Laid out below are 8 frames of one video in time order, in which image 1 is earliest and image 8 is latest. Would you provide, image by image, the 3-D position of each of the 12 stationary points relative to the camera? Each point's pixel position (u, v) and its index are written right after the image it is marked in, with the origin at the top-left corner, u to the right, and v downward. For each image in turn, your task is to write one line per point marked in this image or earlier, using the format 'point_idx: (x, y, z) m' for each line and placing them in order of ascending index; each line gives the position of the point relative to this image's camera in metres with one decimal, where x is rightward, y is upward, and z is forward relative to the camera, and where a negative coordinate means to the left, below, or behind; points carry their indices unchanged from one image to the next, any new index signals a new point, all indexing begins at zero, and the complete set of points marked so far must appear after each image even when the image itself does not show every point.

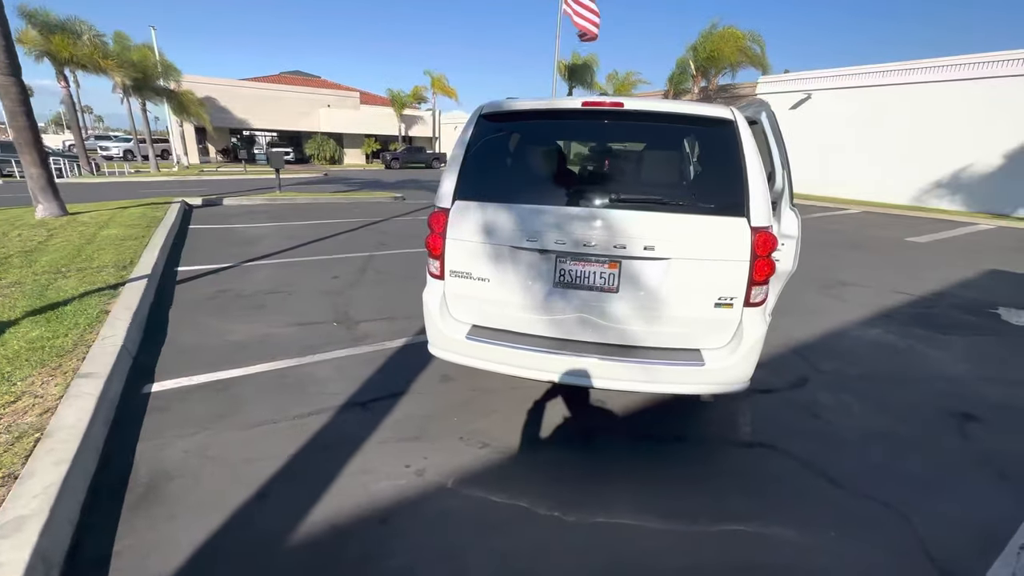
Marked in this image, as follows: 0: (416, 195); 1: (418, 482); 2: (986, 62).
0: (-3.6, +3.5, +16.9) m
1: (-0.5, -1.1, +2.4) m
2: (+16.7, +7.9, +15.6) m
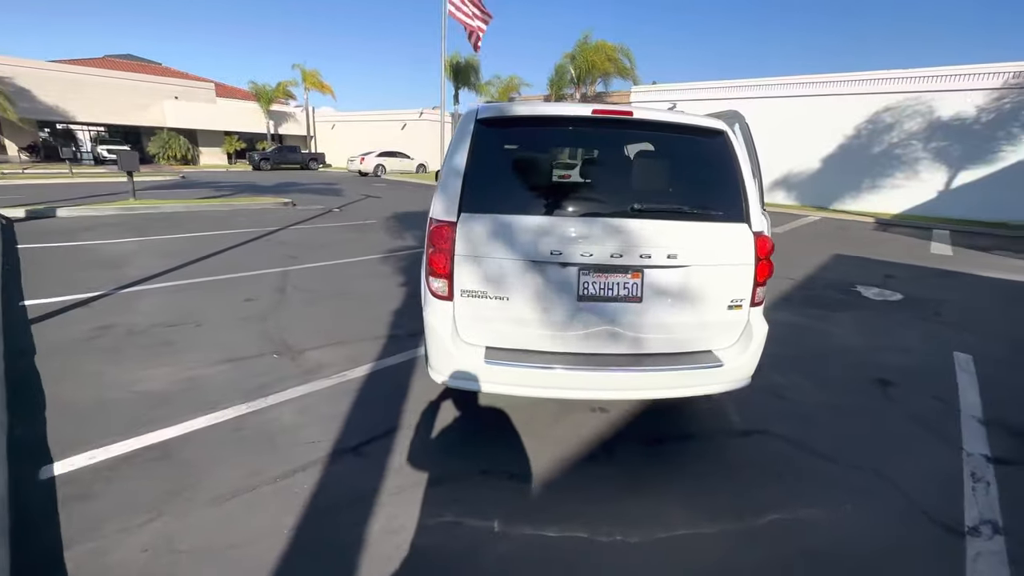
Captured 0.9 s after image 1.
0: (-7.1, +3.0, +15.4) m
1: (-0.2, -1.2, +2.2) m
2: (+12.6, +8.8, +19.1) m
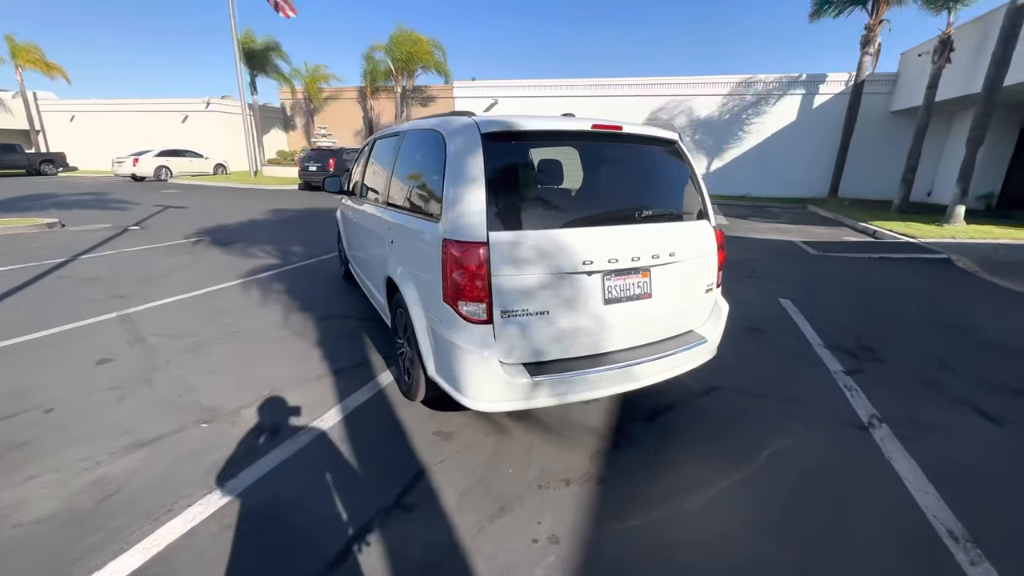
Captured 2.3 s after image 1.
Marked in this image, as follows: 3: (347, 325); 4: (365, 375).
0: (-11.4, +1.8, +11.8) m
1: (+0.3, -1.3, +2.2) m
2: (+4.6, +10.1, +22.2) m
3: (-1.8, -0.4, +4.9) m
4: (-1.3, -0.8, +3.9) m
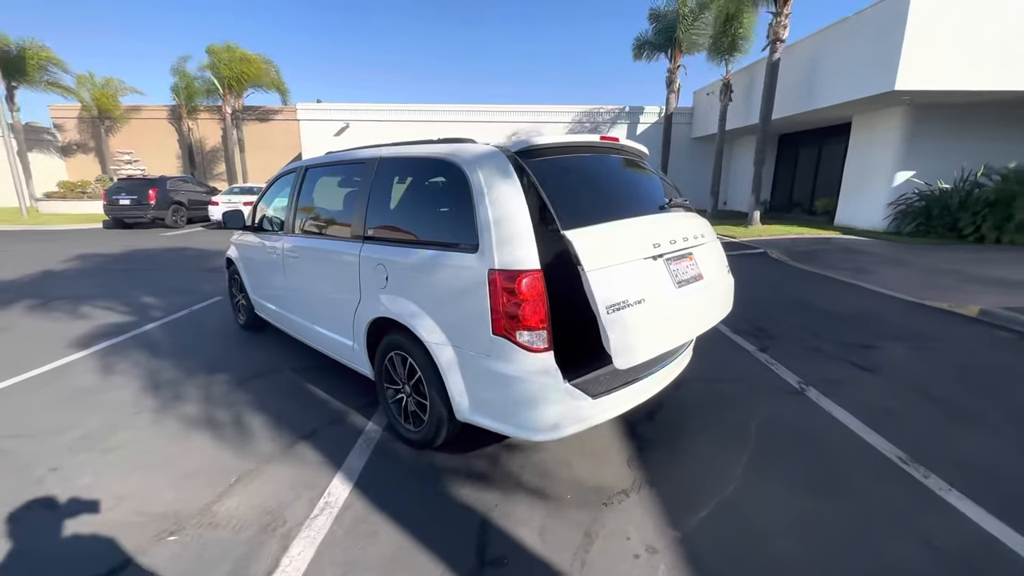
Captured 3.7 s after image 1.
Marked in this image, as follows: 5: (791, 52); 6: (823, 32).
0: (-13.6, 0.0, +7.7) m
1: (+0.8, -1.4, +2.3) m
2: (-2.7, +9.1, +23.0) m
3: (-2.1, -0.9, +4.2) m
4: (-1.2, -1.1, +3.4) m
5: (+9.4, +7.9, +15.0) m
6: (+9.3, +7.7, +13.4) m
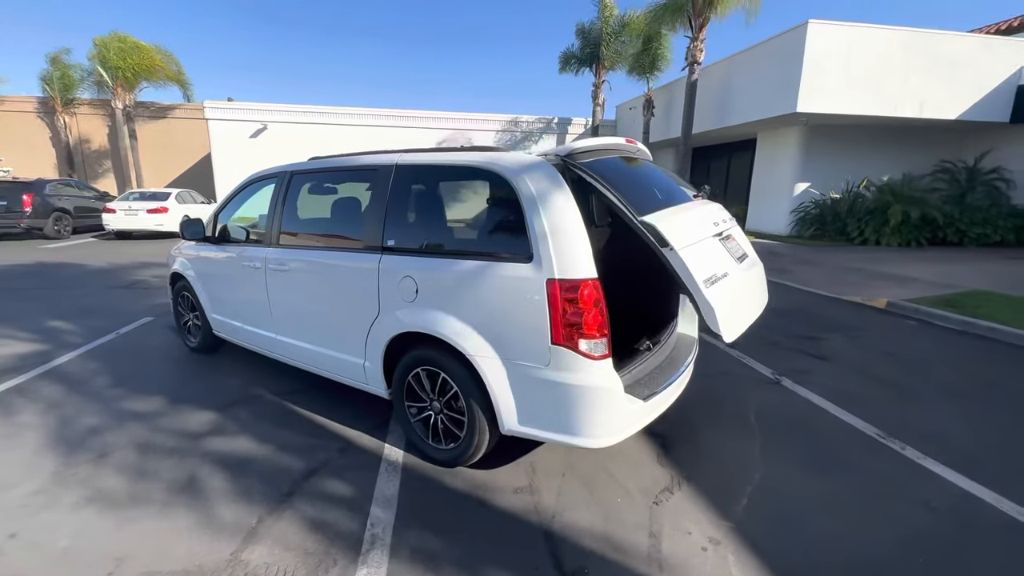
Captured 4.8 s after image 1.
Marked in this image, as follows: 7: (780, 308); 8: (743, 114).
0: (-14.0, -0.6, +5.4) m
1: (+1.2, -1.4, +2.4) m
2: (-6.1, +8.6, +22.3) m
3: (-2.0, -1.0, +3.8) m
4: (-1.0, -1.2, +3.2) m
5: (+7.2, +7.9, +16.5) m
6: (+7.4, +7.7, +15.0) m
7: (+4.3, -0.3, +7.2) m
8: (+7.6, +5.7, +14.7) m
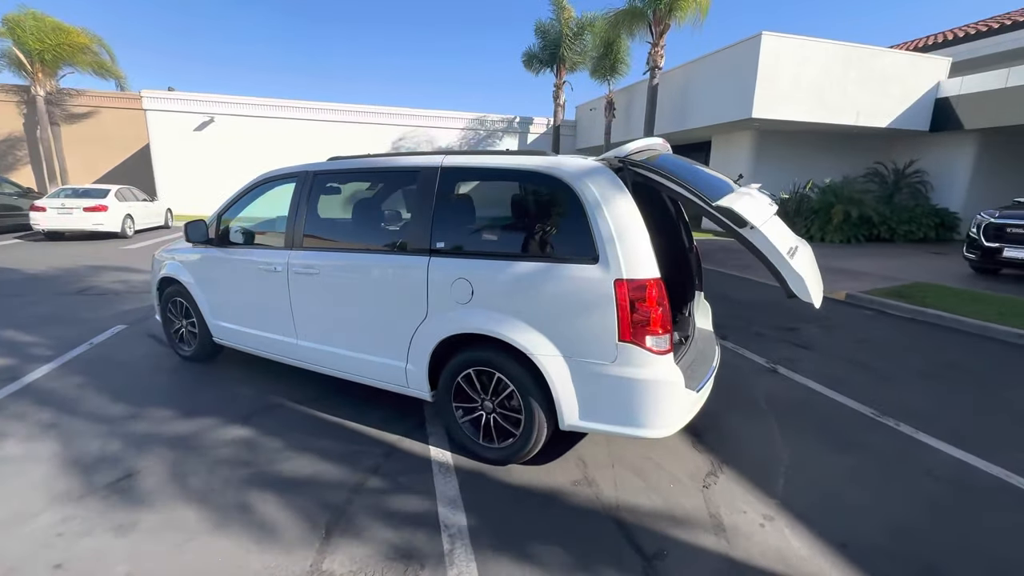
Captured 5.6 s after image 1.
0: (-13.8, -0.8, +4.0) m
1: (+1.6, -1.4, +2.7) m
2: (-7.9, +8.6, +21.6) m
3: (-1.7, -1.1, +3.7) m
4: (-0.7, -1.2, +3.2) m
5: (+5.9, +8.1, +17.3) m
6: (+6.3, +7.9, +15.7) m
7: (+4.2, -0.2, +7.7) m
8: (+6.5, +5.9, +15.5) m
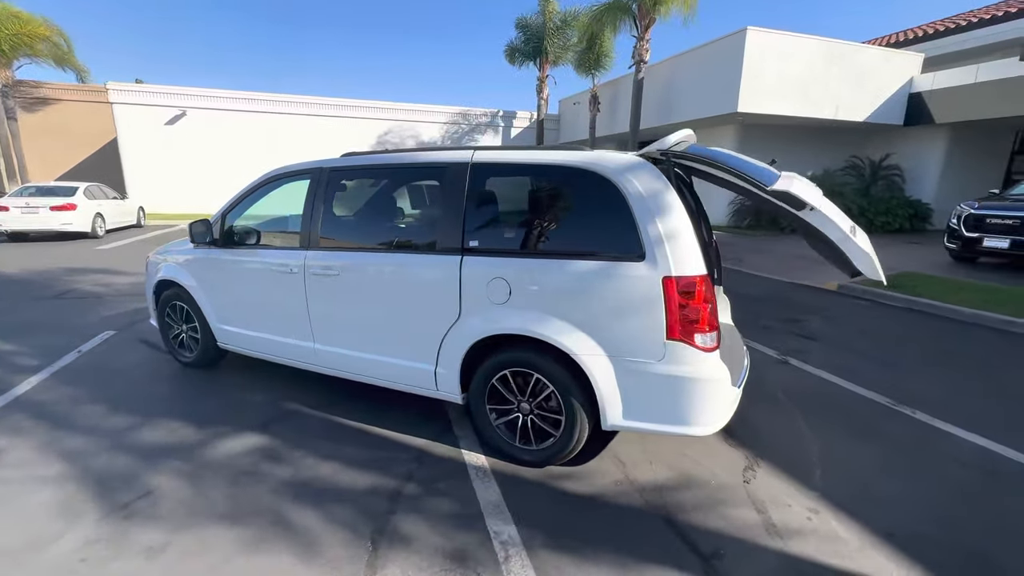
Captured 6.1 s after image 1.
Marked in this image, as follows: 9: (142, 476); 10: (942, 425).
0: (-13.5, -1.0, +3.3) m
1: (+1.9, -1.3, +2.7) m
2: (-8.7, +8.7, +21.1) m
3: (-1.5, -1.1, +3.6) m
4: (-0.4, -1.2, +3.1) m
5: (+5.3, +8.4, +17.4) m
6: (+5.8, +8.1, +15.9) m
7: (+4.2, -0.1, +7.8) m
8: (+6.1, +6.1, +15.7) m
9: (-2.5, -1.3, +3.0) m
10: (+3.5, -1.1, +3.7) m
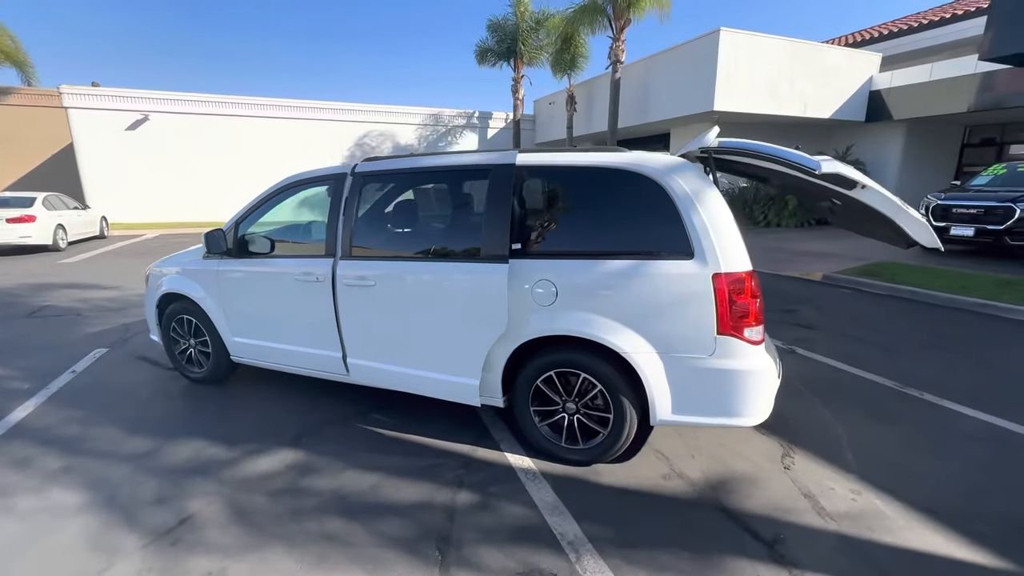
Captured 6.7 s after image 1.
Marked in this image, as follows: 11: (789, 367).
0: (-13.2, -1.5, +2.5) m
1: (+2.2, -1.3, +2.8) m
2: (-9.8, +8.3, +20.5) m
3: (-1.2, -1.2, +3.5) m
4: (-0.1, -1.3, +3.1) m
5: (+4.5, +8.5, +17.7) m
6: (+5.1, +8.3, +16.2) m
7: (+4.2, 0.0, +8.1) m
8: (+5.4, +6.3, +16.0) m
9: (-2.1, -1.3, +2.8) m
10: (+3.8, -1.0, +3.9) m
11: (+2.9, -0.8, +4.7) m
